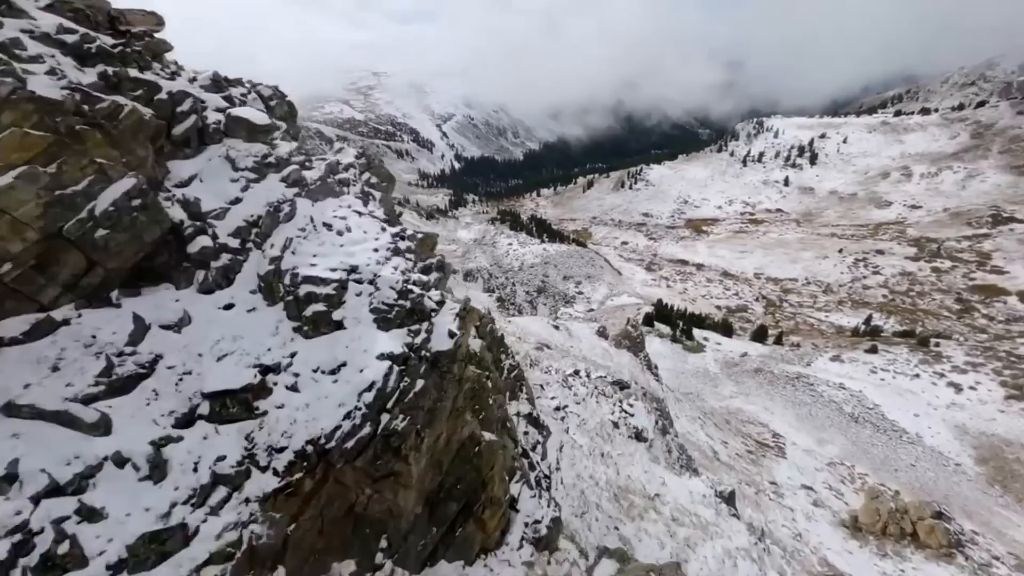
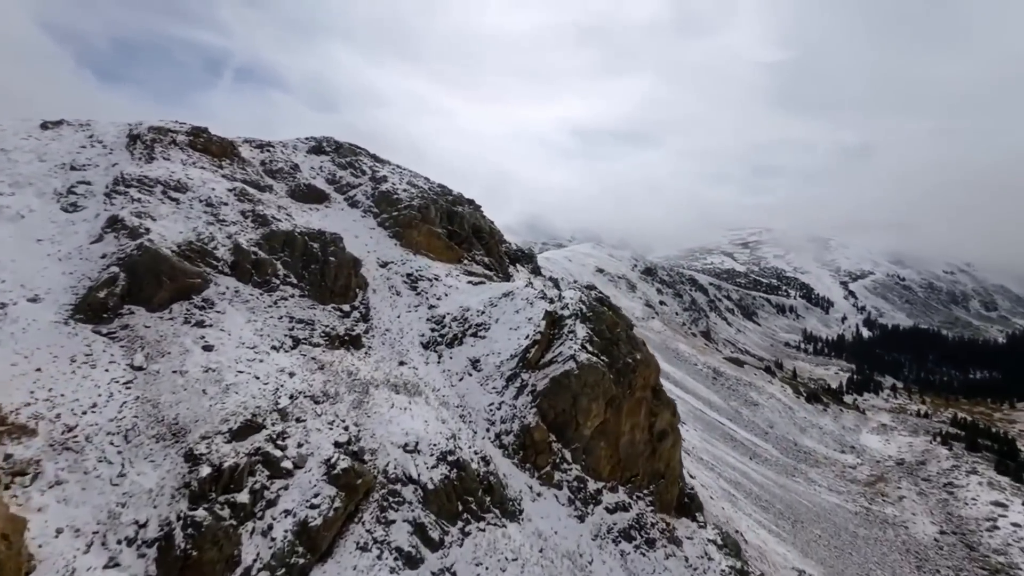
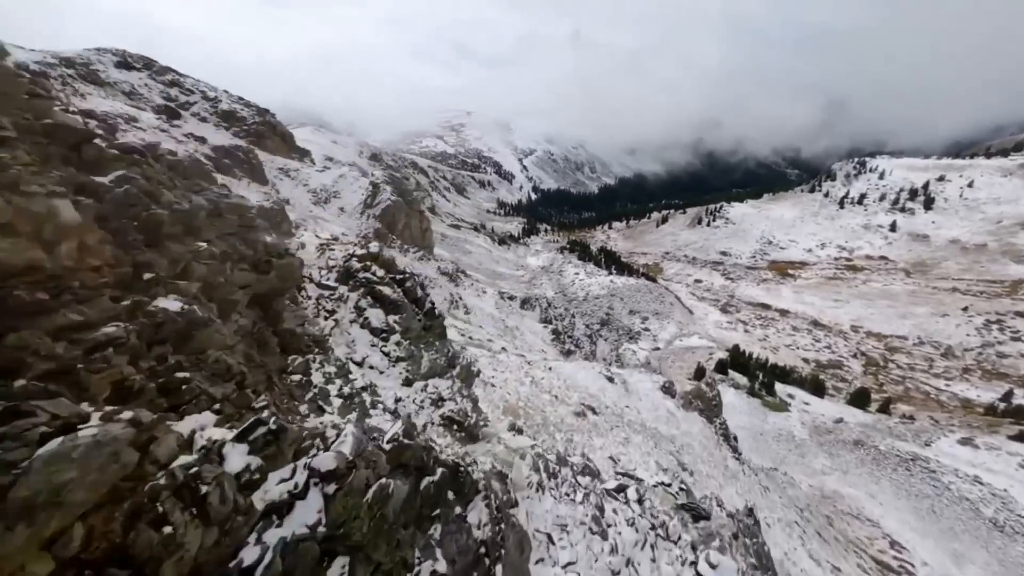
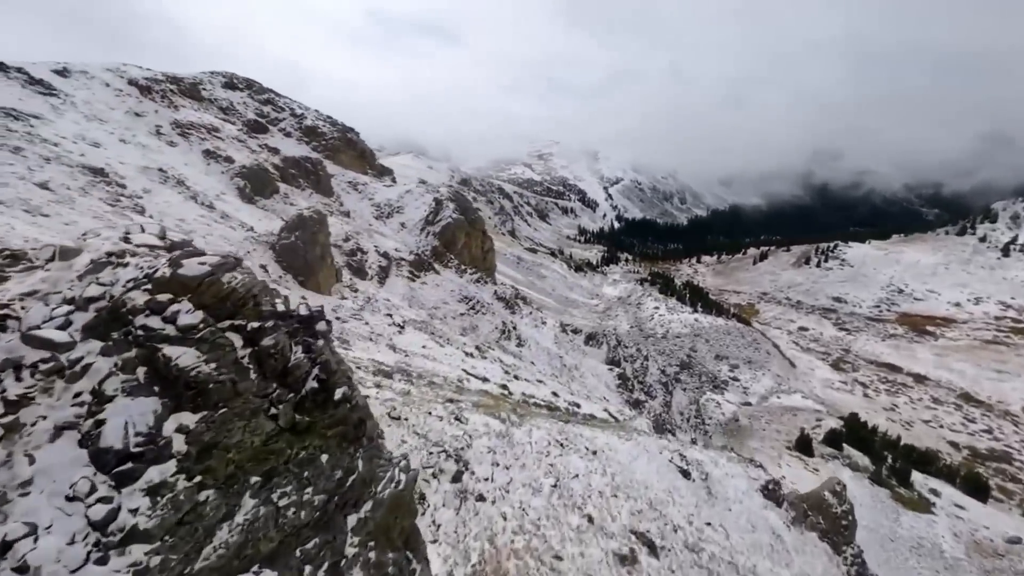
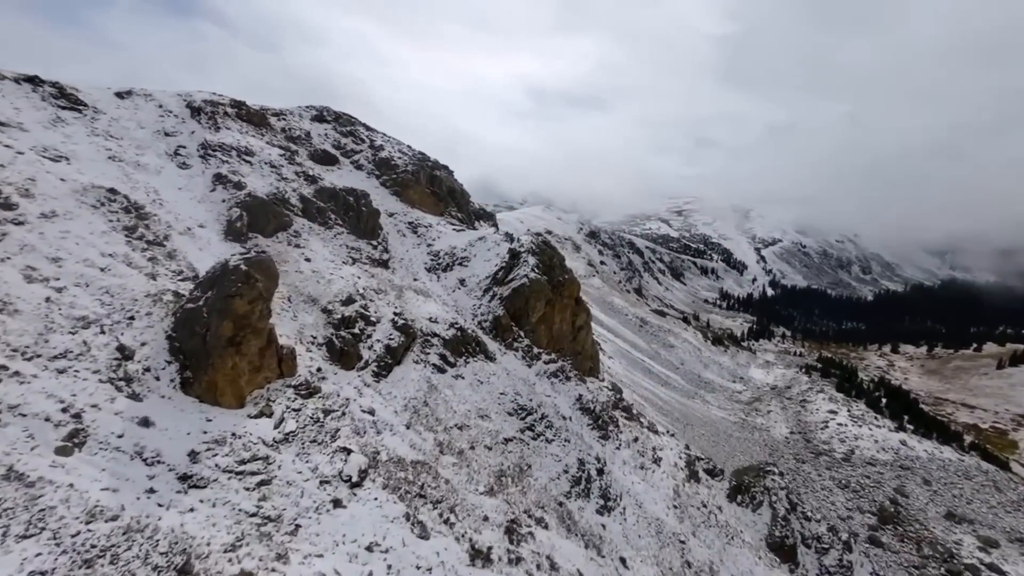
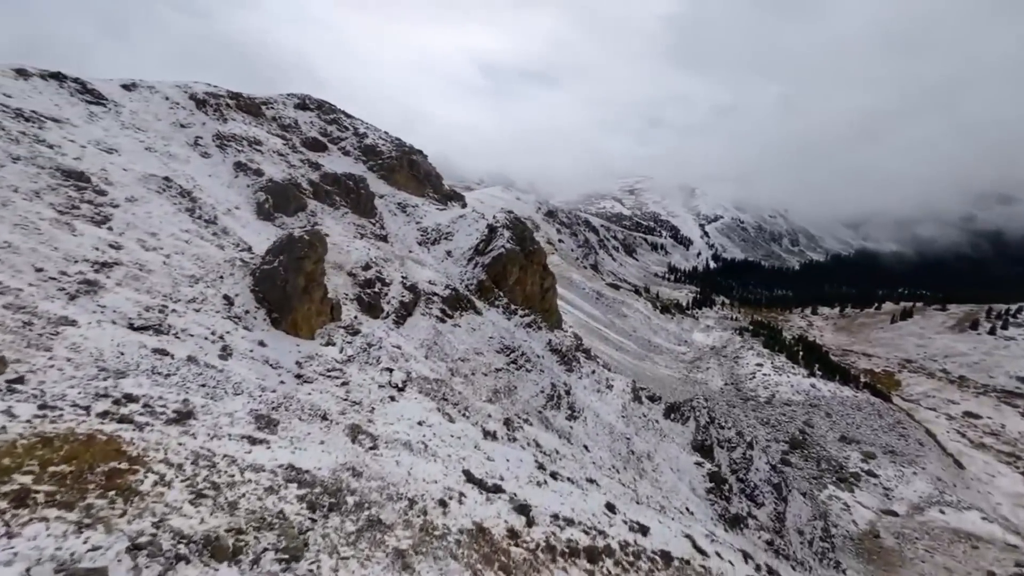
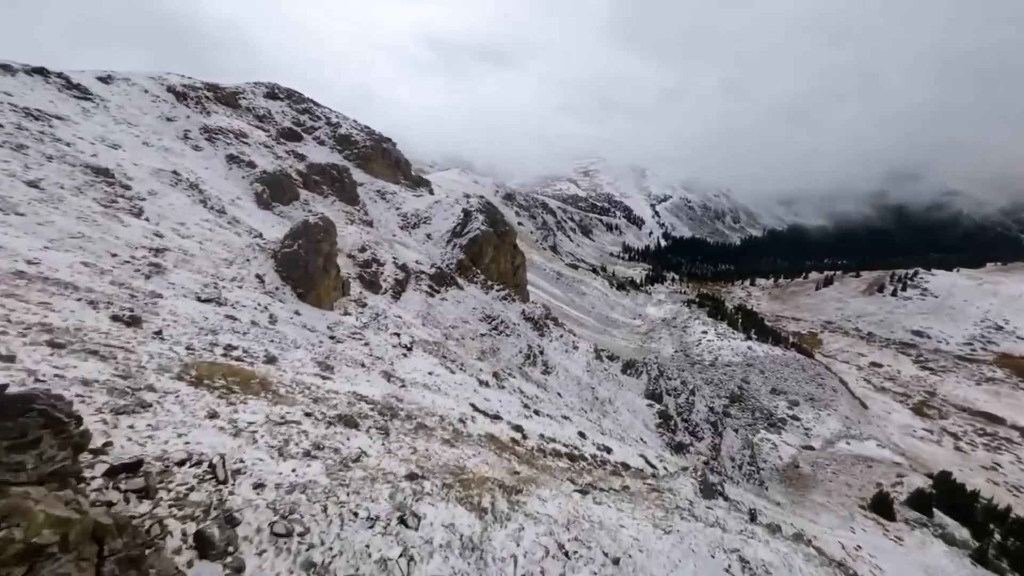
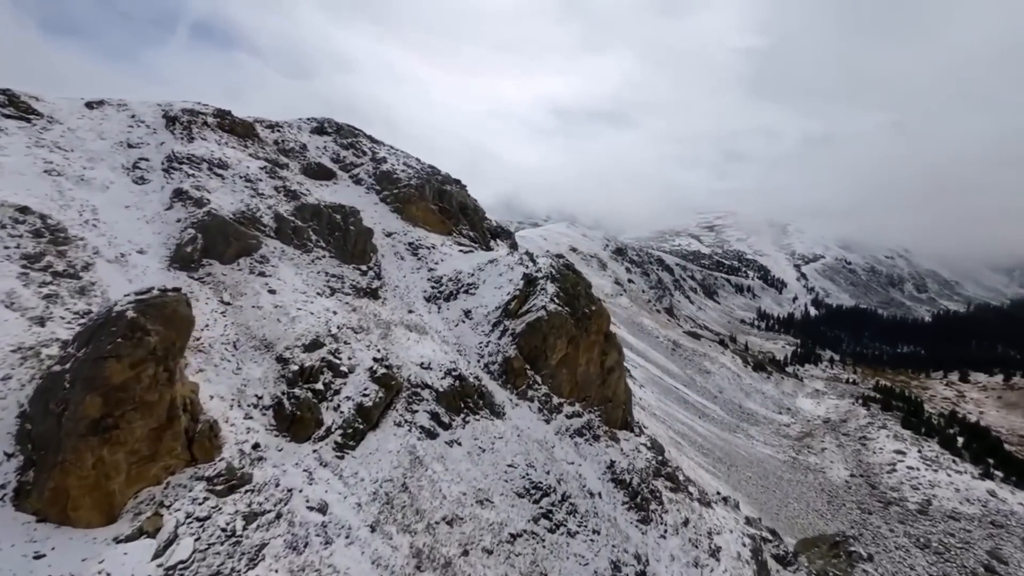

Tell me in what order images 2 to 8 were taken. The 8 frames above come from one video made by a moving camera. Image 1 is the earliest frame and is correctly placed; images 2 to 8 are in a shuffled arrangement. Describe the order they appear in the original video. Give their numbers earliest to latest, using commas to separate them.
3, 4, 7, 6, 5, 8, 2
